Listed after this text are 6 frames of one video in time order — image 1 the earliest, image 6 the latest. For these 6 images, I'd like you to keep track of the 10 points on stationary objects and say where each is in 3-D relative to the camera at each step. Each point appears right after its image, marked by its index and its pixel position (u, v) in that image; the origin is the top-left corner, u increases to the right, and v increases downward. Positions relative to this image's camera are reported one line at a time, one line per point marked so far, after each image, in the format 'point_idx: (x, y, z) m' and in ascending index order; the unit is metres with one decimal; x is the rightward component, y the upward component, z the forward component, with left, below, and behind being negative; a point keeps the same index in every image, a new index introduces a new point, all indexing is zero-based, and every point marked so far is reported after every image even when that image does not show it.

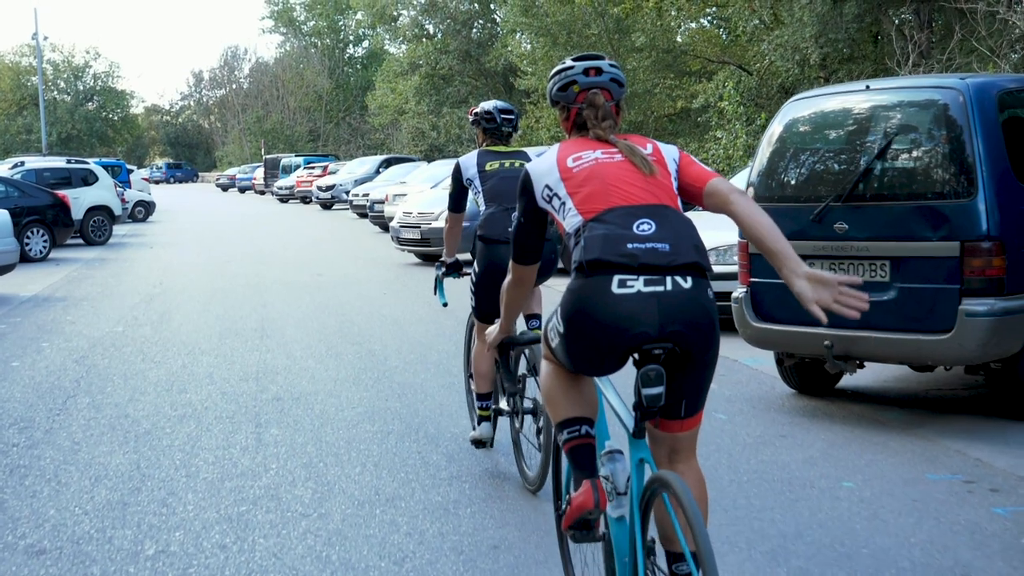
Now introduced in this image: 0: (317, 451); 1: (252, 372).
0: (-0.8, -0.7, +6.0) m
1: (-1.5, -0.5, +8.5) m
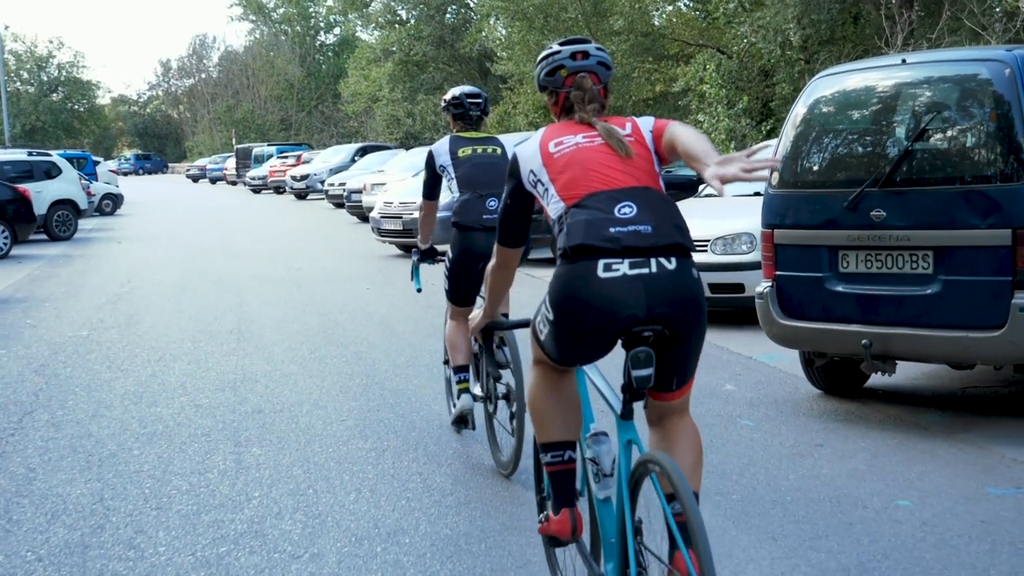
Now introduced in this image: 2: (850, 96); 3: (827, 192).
0: (-0.7, -0.7, +5.3) m
1: (-1.5, -0.5, +7.8) m
2: (+1.4, +0.8, +6.3) m
3: (+1.3, +0.4, +6.2) m
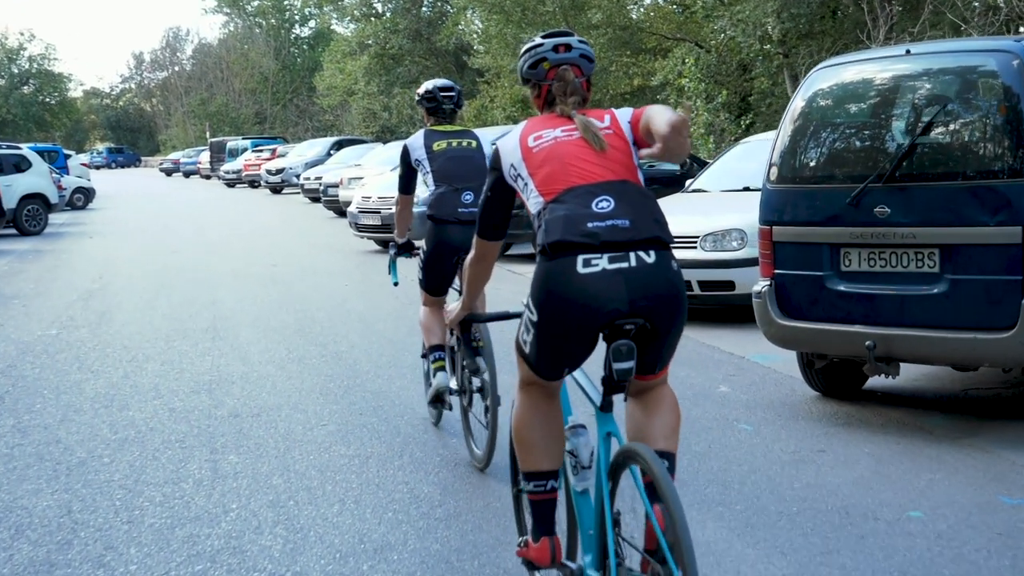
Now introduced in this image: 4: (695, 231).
0: (-0.8, -0.7, +5.1) m
1: (-1.6, -0.5, +7.6) m
2: (+1.4, +0.8, +6.1) m
3: (+1.3, +0.4, +5.9) m
4: (+1.1, +0.4, +9.2) m
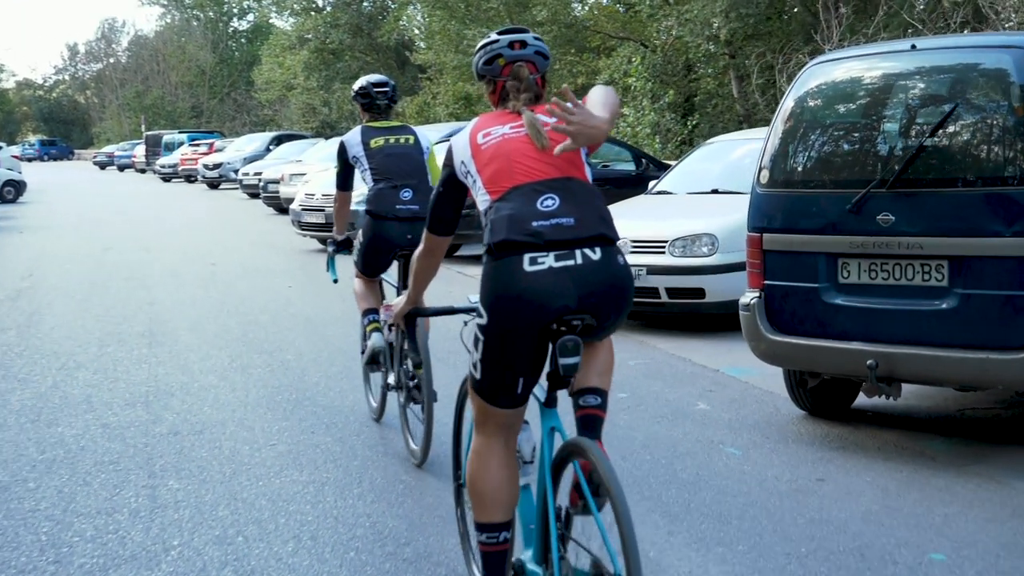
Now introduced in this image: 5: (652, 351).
0: (-0.8, -0.7, +4.5) m
1: (-1.8, -0.5, +7.0) m
2: (+1.3, +0.8, +5.6) m
3: (+1.2, +0.4, +5.5) m
4: (+0.9, +0.3, +8.7) m
5: (+0.8, -0.4, +8.2) m
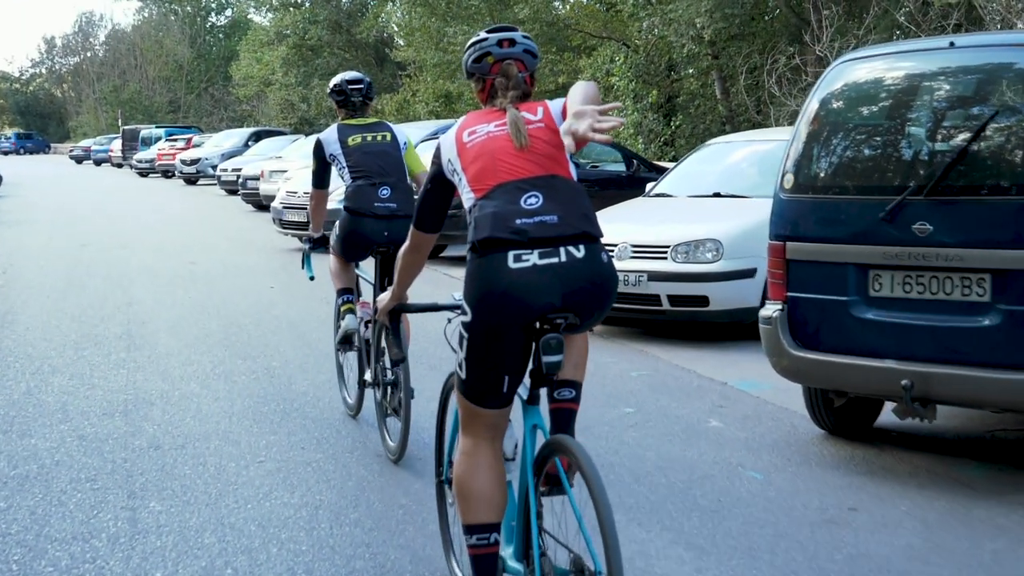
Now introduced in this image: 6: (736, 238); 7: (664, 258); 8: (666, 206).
0: (-0.8, -0.8, +4.2) m
1: (-1.8, -0.5, +6.6) m
2: (+1.3, +0.7, +5.3) m
3: (+1.2, +0.3, +5.2) m
4: (+0.9, +0.3, +8.4) m
5: (+0.8, -0.4, +7.9) m
6: (+1.3, +0.3, +8.3) m
7: (+0.9, +0.2, +8.3) m
8: (+0.9, +0.5, +9.2) m
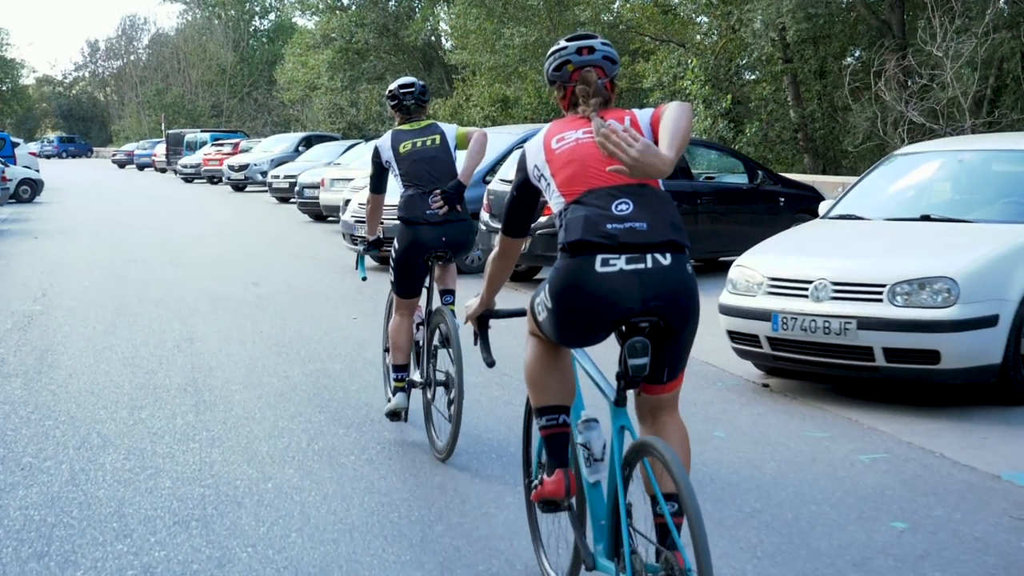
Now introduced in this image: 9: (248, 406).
0: (-0.2, -0.9, +2.4) m
1: (-1.0, -0.7, +4.8) m
2: (+2.0, +0.5, +3.5) m
3: (+1.9, +0.1, +3.3) m
4: (+1.6, 0.0, +6.6) m
5: (+1.5, -0.6, +6.1) m
6: (+2.0, +0.1, +6.5) m
7: (+1.6, -0.1, +6.5) m
8: (+1.7, +0.3, +7.4) m
9: (-1.2, -0.5, +6.7) m
